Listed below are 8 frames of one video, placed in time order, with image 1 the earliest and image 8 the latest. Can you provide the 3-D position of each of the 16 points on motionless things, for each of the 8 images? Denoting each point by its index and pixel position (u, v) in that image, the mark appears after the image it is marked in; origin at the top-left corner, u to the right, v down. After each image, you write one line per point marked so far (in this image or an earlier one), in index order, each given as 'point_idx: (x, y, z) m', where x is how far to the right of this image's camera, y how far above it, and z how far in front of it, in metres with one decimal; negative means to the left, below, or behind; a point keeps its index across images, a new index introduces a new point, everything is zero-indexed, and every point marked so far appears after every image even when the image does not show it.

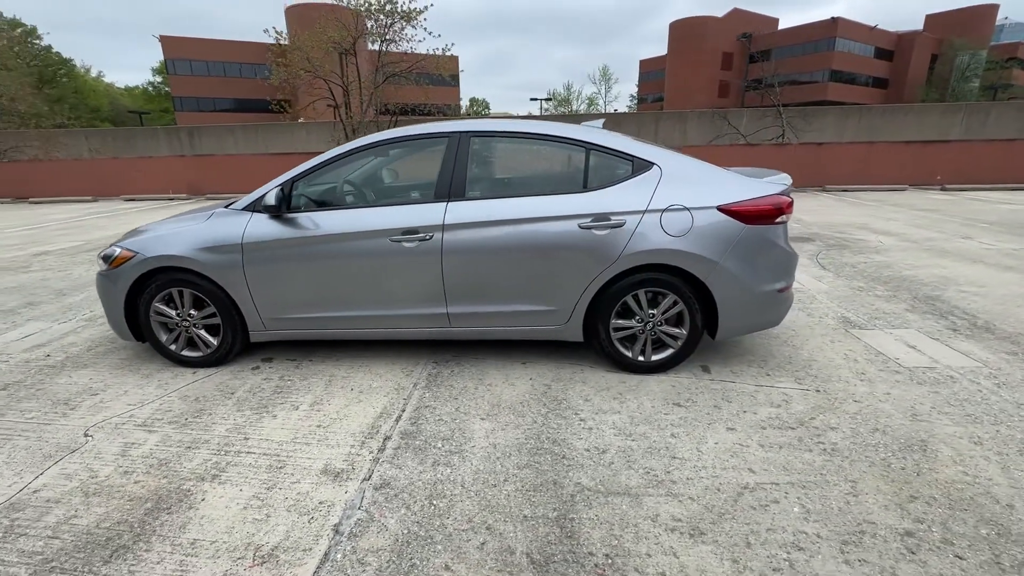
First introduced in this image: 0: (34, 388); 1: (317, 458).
0: (-3.1, -0.7, +3.1) m
1: (-1.0, -0.9, +2.3) m
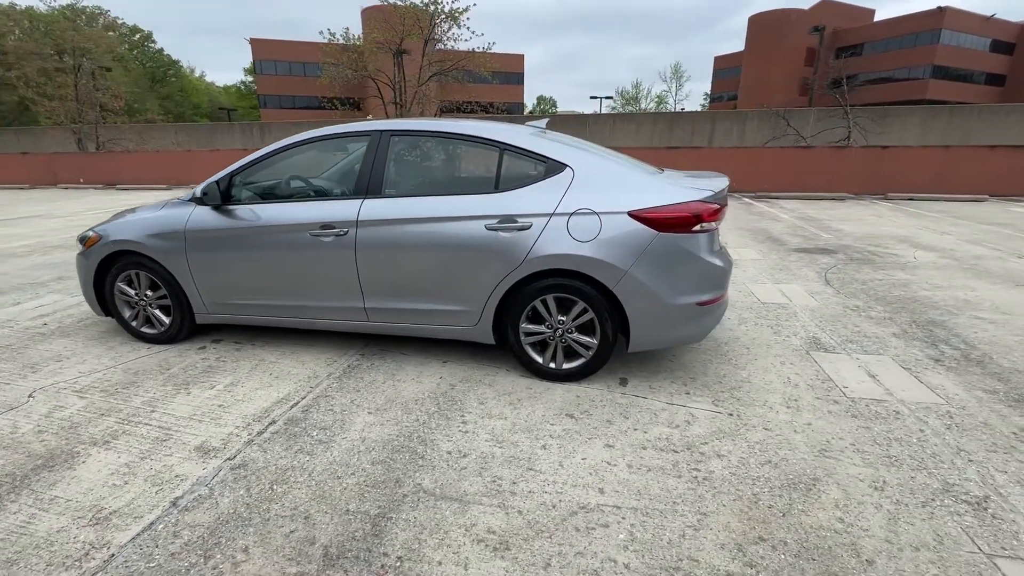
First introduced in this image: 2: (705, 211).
0: (-3.7, -0.5, +3.5) m
1: (-1.7, -0.8, +2.5) m
2: (+1.1, +0.5, +2.8) m
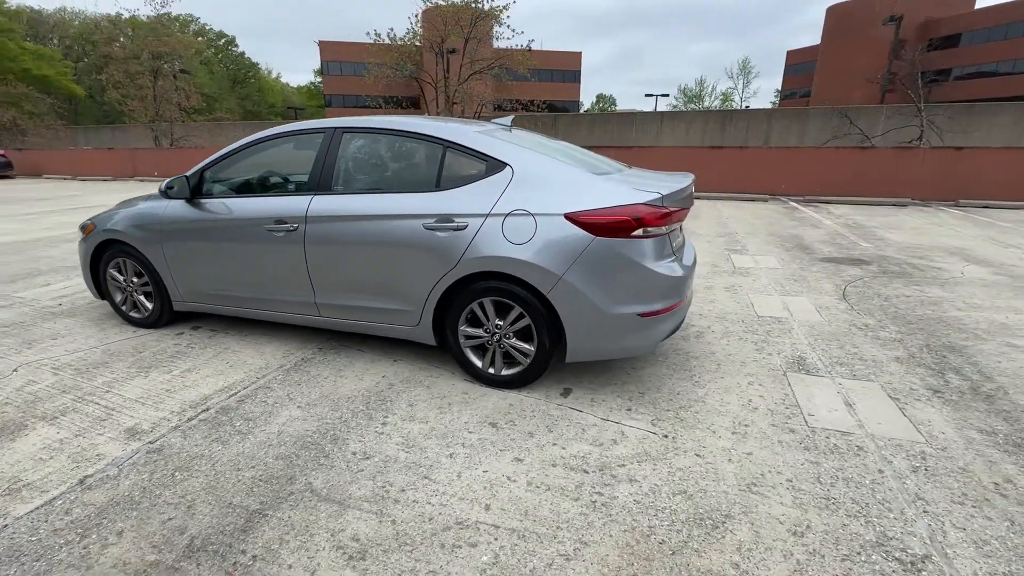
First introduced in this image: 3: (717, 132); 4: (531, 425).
0: (-4.0, -0.3, +3.9) m
1: (-2.1, -0.7, +2.6) m
2: (+0.7, +0.4, +2.6) m
3: (+8.7, +6.6, +19.7) m
4: (+0.1, -0.8, +2.6) m
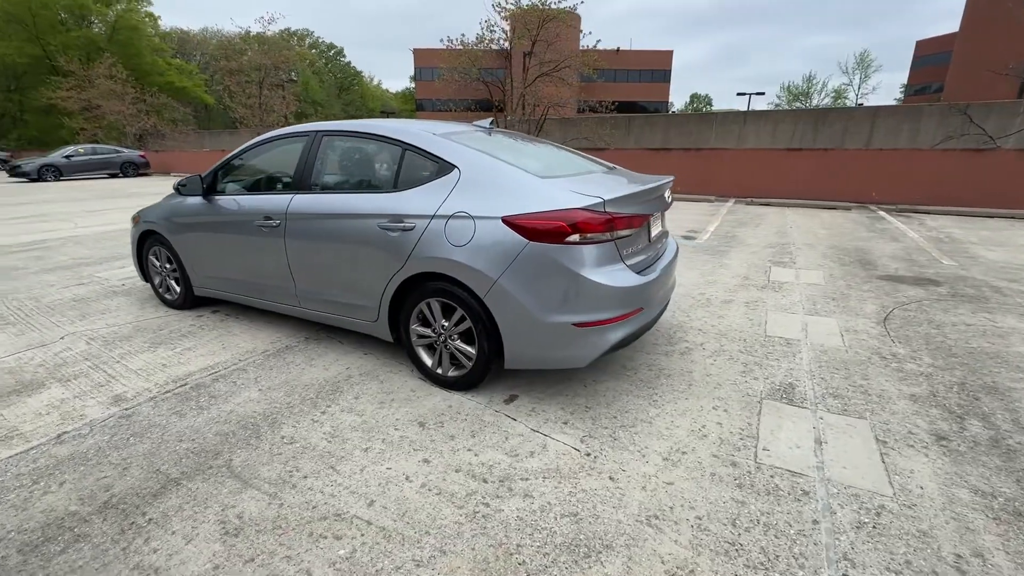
0: (-4.1, -0.1, +4.5) m
1: (-2.5, -0.6, +3.0) m
2: (+0.4, +0.4, +2.5) m
3: (+11.4, +6.0, +18.0) m
4: (-0.3, -0.8, +2.6) m
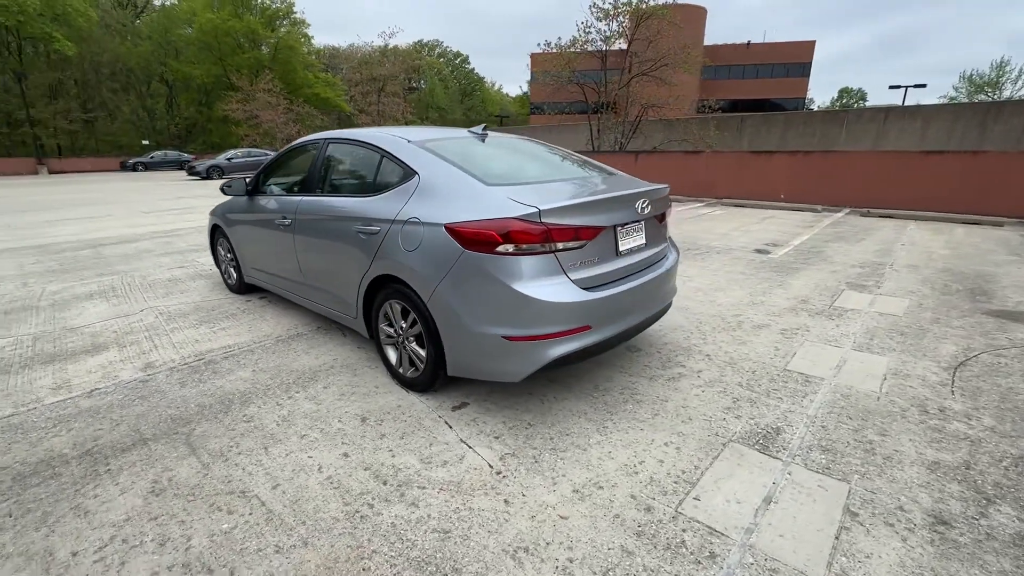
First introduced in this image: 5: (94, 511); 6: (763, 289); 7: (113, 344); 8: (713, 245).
0: (-3.9, +0.1, +5.4) m
1: (-2.7, -0.5, +3.6) m
2: (0.0, +0.3, +2.4) m
3: (+14.7, +5.0, +14.9) m
4: (-0.7, -0.8, +2.6) m
5: (-1.9, -1.0, +2.1) m
6: (+2.7, 0.0, +5.1) m
7: (-3.2, -0.5, +3.8) m
8: (+3.1, +0.7, +7.2) m
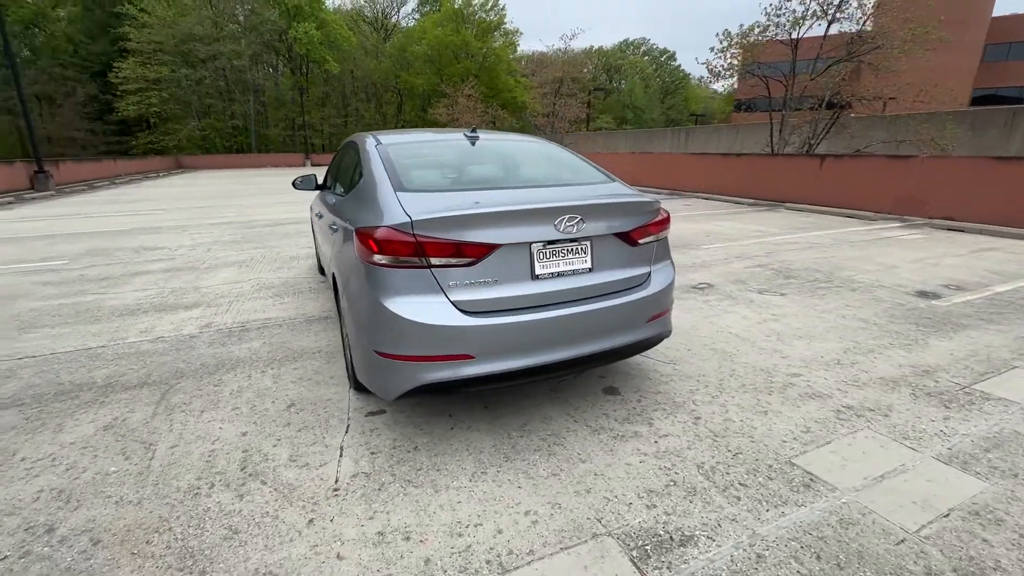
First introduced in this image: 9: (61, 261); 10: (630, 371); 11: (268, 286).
0: (-3.1, +0.4, +6.5) m
1: (-2.7, -0.3, +4.4) m
2: (-0.6, +0.2, +2.2) m
3: (+18.2, +2.9, +8.3) m
4: (-1.2, -0.8, +2.8) m
5: (-2.6, -0.8, +2.7) m
6: (+2.9, -0.5, +3.7) m
7: (-3.1, -0.2, +4.8) m
8: (+4.1, +0.1, +5.6) m
9: (-6.4, +0.4, +6.7) m
10: (+0.8, -0.6, +3.3) m
11: (-2.8, 0.0, +5.4) m
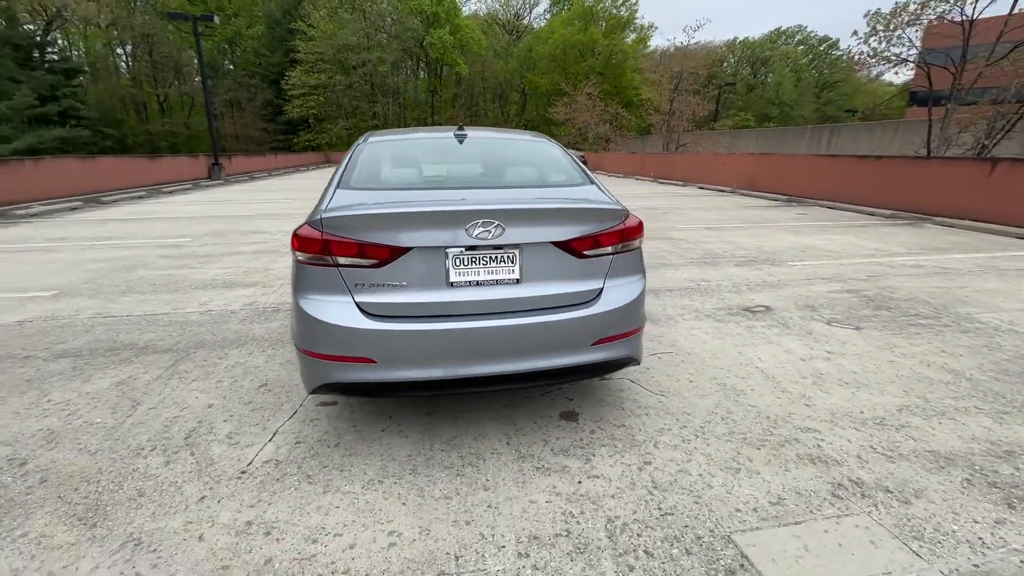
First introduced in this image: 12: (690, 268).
0: (-2.3, +0.6, +7.0) m
1: (-2.6, -0.1, +4.8) m
2: (-1.0, +0.2, +2.2) m
3: (+18.8, +1.3, +3.5) m
4: (-1.6, -0.7, +2.9) m
5: (-2.9, -0.6, +3.2) m
6: (+2.7, -0.7, +2.9) m
7: (-2.9, 0.0, +5.3) m
8: (+4.3, -0.3, +4.3) m
9: (-5.5, +0.9, +8.0) m
10: (+0.6, -0.7, +3.0) m
11: (-2.4, +0.2, +5.8) m
12: (+2.3, +0.3, +6.1) m
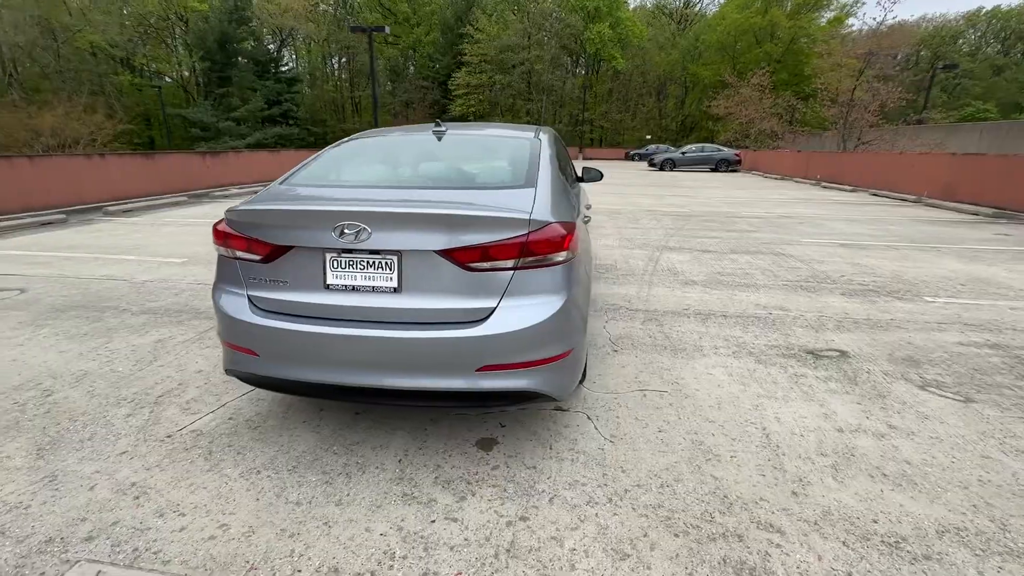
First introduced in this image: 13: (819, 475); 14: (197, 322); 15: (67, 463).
0: (-1.2, +0.7, +7.3) m
1: (-2.2, +0.1, +5.3) m
2: (-1.4, +0.3, +2.3) m
3: (+17.8, -0.6, -2.5) m
4: (-1.9, -0.6, +3.2) m
5: (-3.0, -0.4, +3.9) m
6: (+2.1, -1.0, +1.9) m
7: (-2.3, +0.3, +5.9) m
8: (+4.2, -0.7, +2.8) m
9: (-4.0, +1.3, +9.2) m
10: (+0.2, -0.8, +2.6) m
11: (-1.7, +0.4, +6.2) m
12: (+2.8, 0.0, +5.0) m
13: (+1.5, -0.9, +2.3) m
14: (-2.8, -0.3, +4.1) m
15: (-2.2, -0.9, +2.3) m
